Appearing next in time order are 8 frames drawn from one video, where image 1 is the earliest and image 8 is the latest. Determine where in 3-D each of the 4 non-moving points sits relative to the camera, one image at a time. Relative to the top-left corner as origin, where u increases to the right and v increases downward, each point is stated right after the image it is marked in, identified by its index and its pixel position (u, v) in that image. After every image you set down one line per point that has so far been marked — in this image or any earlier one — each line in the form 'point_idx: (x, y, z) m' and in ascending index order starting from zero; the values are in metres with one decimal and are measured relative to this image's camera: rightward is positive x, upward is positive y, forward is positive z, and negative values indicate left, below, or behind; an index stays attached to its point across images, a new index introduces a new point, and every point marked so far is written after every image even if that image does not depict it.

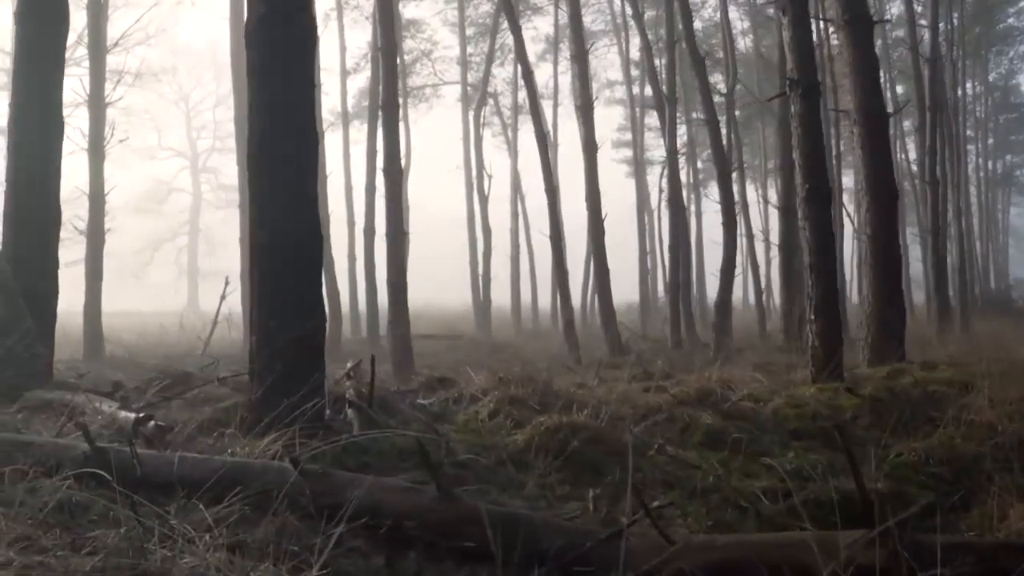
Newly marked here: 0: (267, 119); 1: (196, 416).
0: (-1.7, +1.2, +5.8) m
1: (-2.3, -0.9, +6.0) m
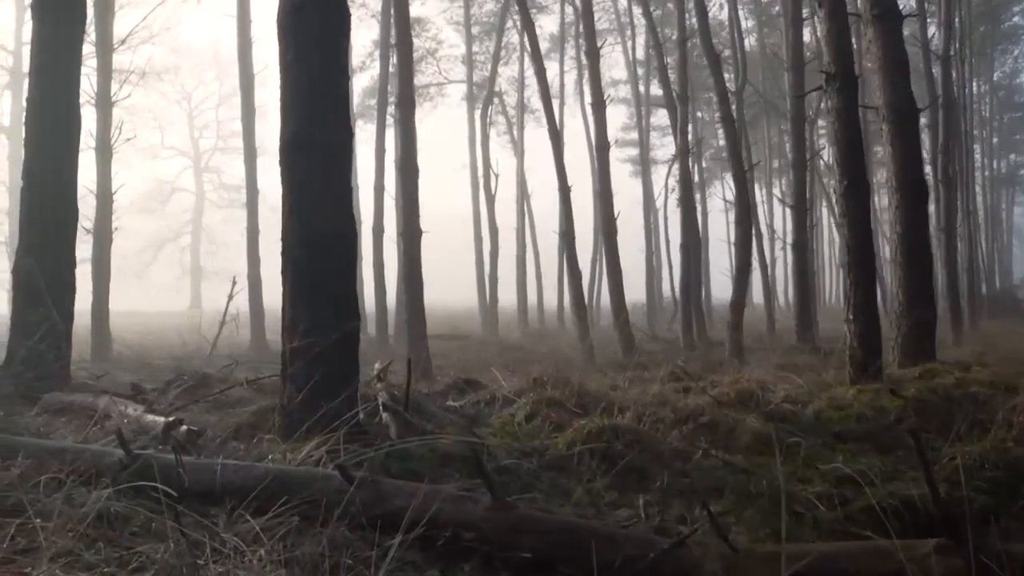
0: (-1.4, +1.2, +5.6) m
1: (-2.0, -0.9, +5.8) m
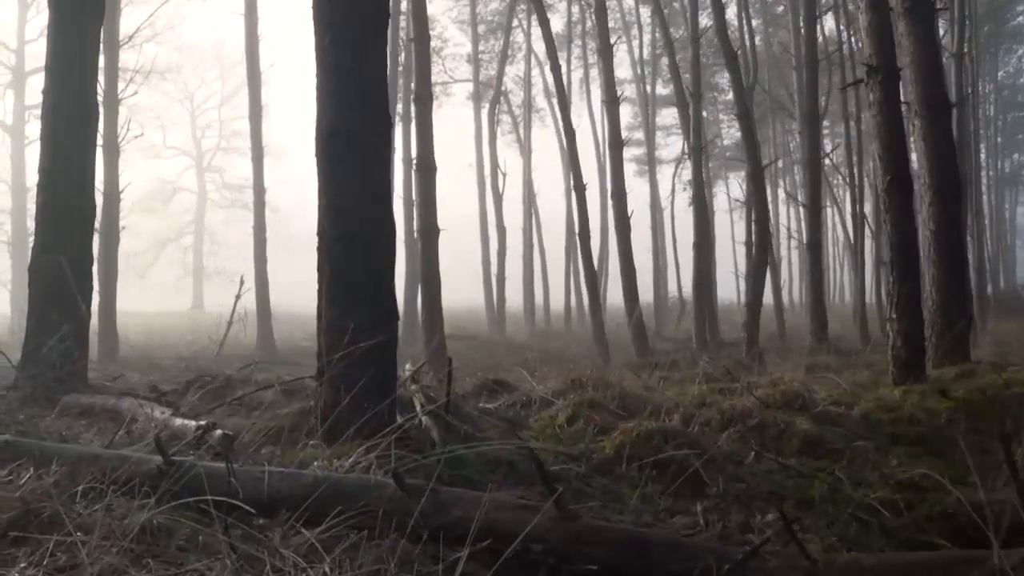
0: (-1.1, +1.2, +5.3) m
1: (-1.7, -0.9, +5.5) m
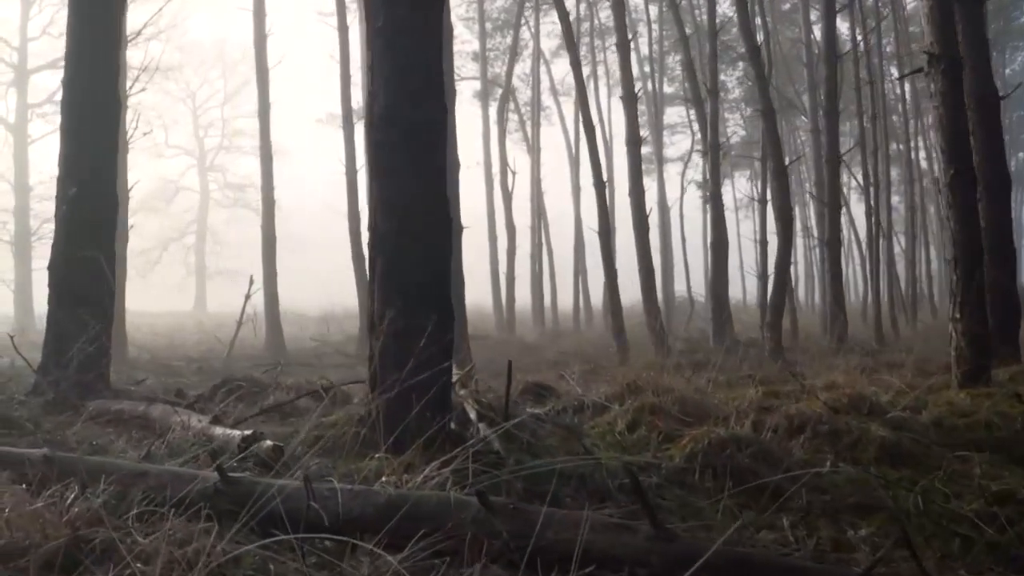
0: (-0.7, +1.2, +4.9) m
1: (-1.3, -0.9, +5.1) m
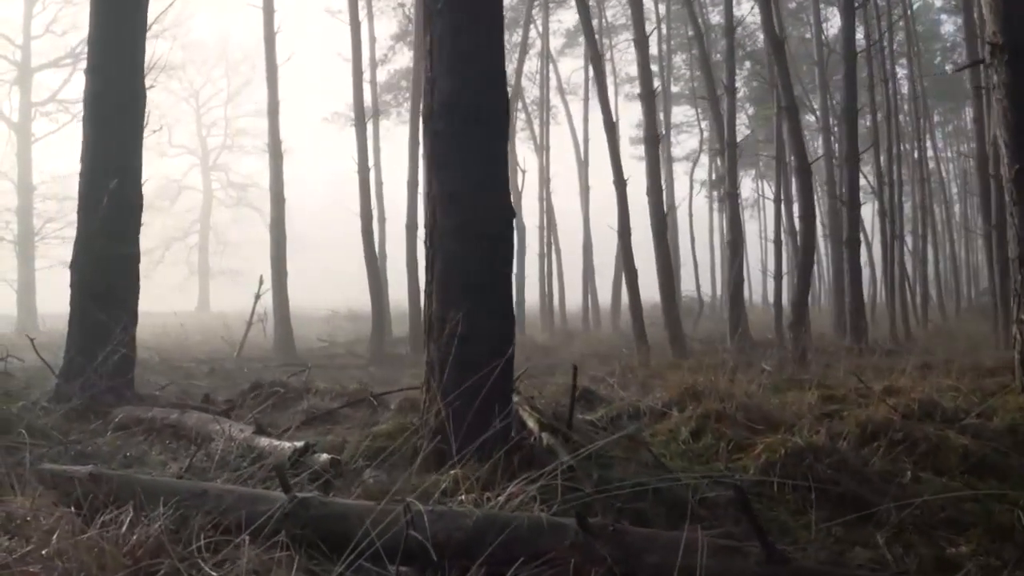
0: (-0.3, +1.2, +4.6) m
1: (-0.9, -0.9, +4.8) m
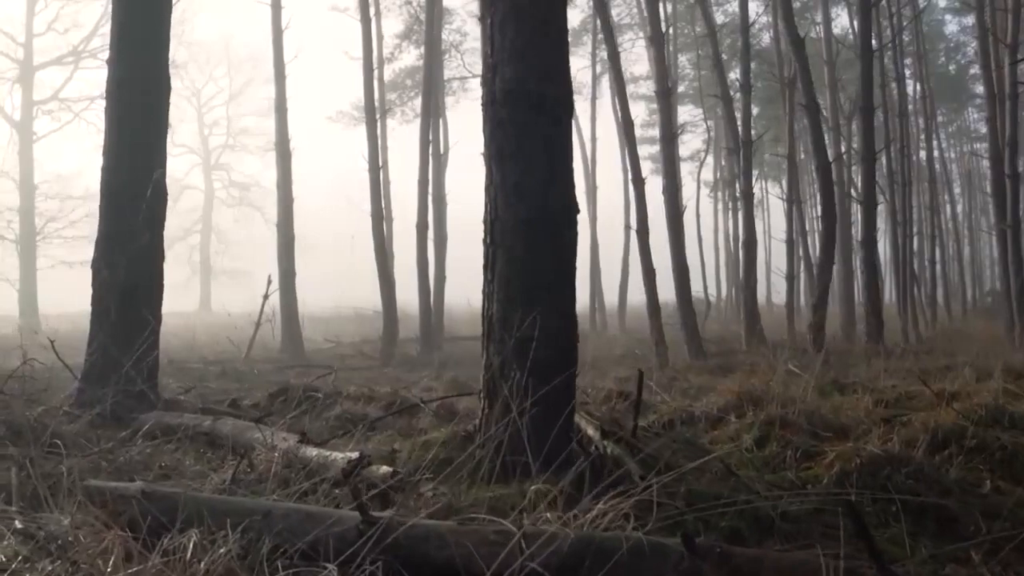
0: (0.0, +1.2, +4.3) m
1: (-0.6, -0.9, +4.5) m
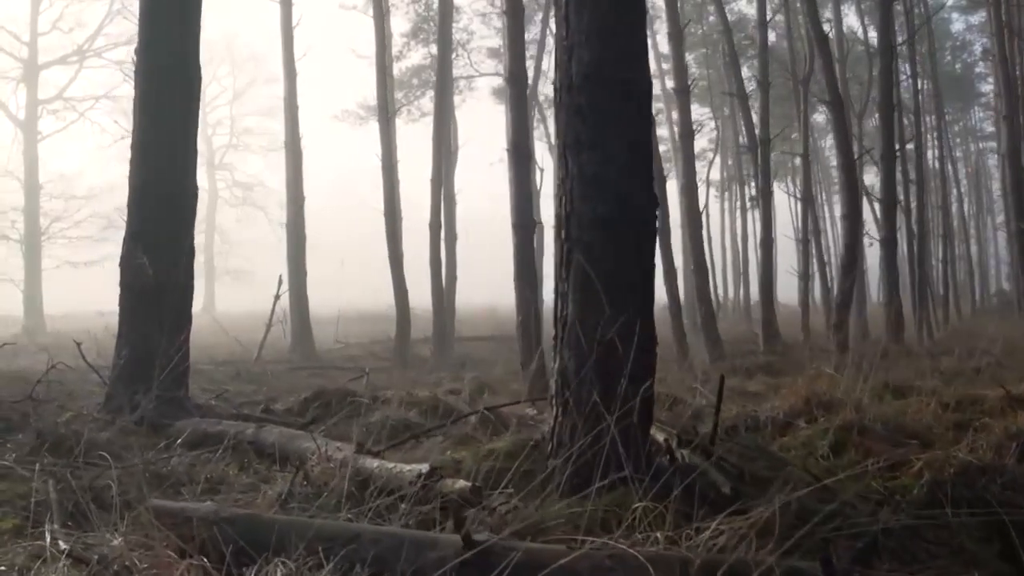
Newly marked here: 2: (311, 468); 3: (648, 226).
0: (+0.4, +1.2, +4.0) m
1: (-0.2, -0.9, +4.2) m
2: (-1.0, -0.9, +4.1) m
3: (+0.7, +0.3, +4.0) m
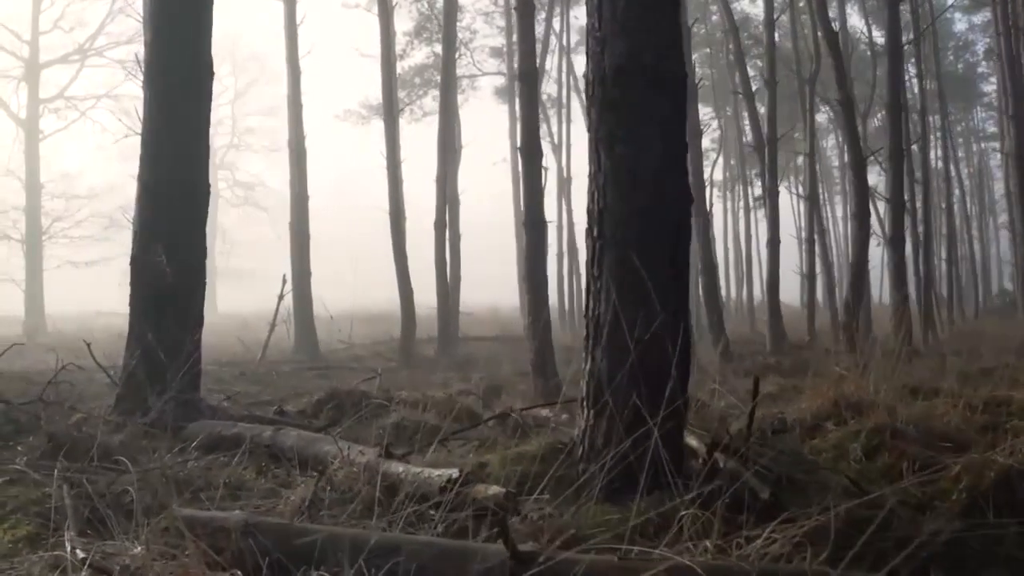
0: (+0.5, +1.2, +3.8) m
1: (-0.1, -0.9, +4.0) m
2: (-0.8, -0.9, +3.9) m
3: (+0.8, +0.3, +3.9) m
